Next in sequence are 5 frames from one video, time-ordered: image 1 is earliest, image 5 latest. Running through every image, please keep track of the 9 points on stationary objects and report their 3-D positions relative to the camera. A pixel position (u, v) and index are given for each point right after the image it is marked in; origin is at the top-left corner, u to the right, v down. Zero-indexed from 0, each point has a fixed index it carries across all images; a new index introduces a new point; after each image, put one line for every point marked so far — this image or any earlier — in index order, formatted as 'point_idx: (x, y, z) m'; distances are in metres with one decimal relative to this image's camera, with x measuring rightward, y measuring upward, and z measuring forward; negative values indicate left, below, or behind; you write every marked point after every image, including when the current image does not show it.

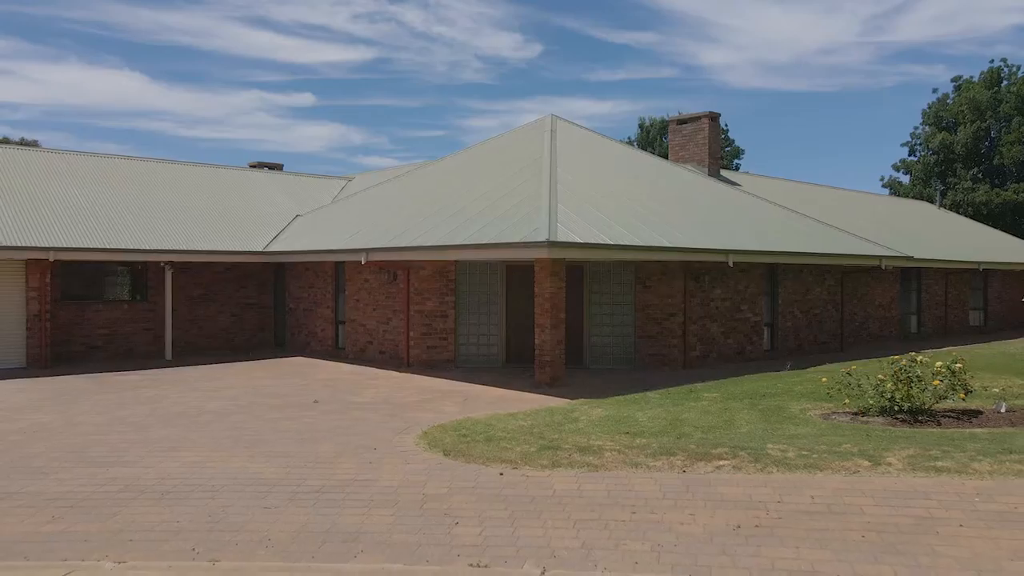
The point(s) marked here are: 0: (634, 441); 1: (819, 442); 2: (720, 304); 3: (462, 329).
0: (+1.4, -1.8, +9.4) m
1: (+3.4, -1.7, +8.8) m
2: (+4.5, -0.3, +17.3) m
3: (-1.0, -0.8, +16.2) m
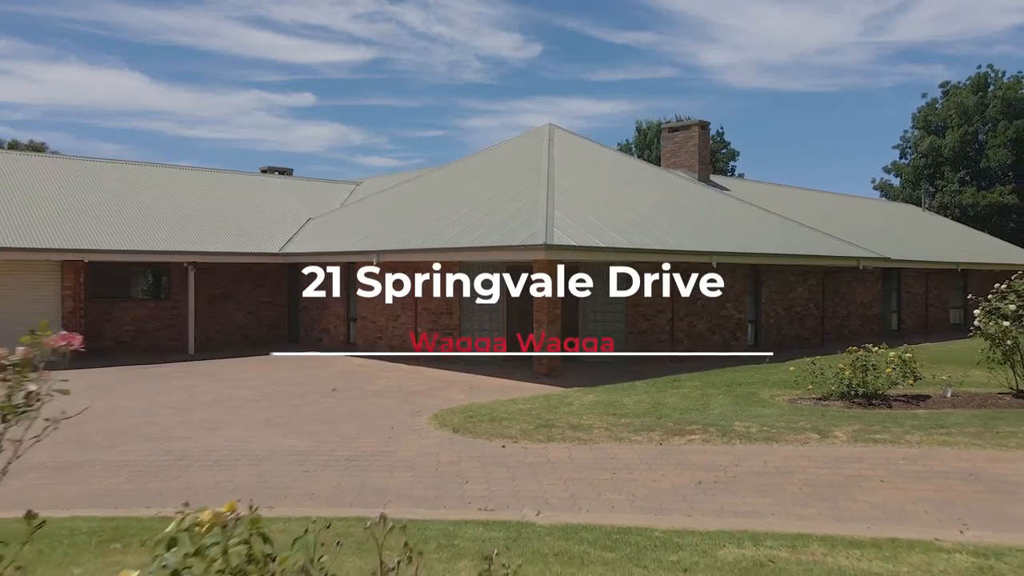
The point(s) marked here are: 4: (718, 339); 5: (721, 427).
0: (+1.4, -1.7, +10.7) m
1: (+3.4, -1.7, +10.1) m
2: (+4.5, -0.3, +18.6) m
3: (-1.0, -0.8, +17.5) m
4: (+4.9, -1.2, +18.9) m
5: (+2.6, -1.7, +10.0) m
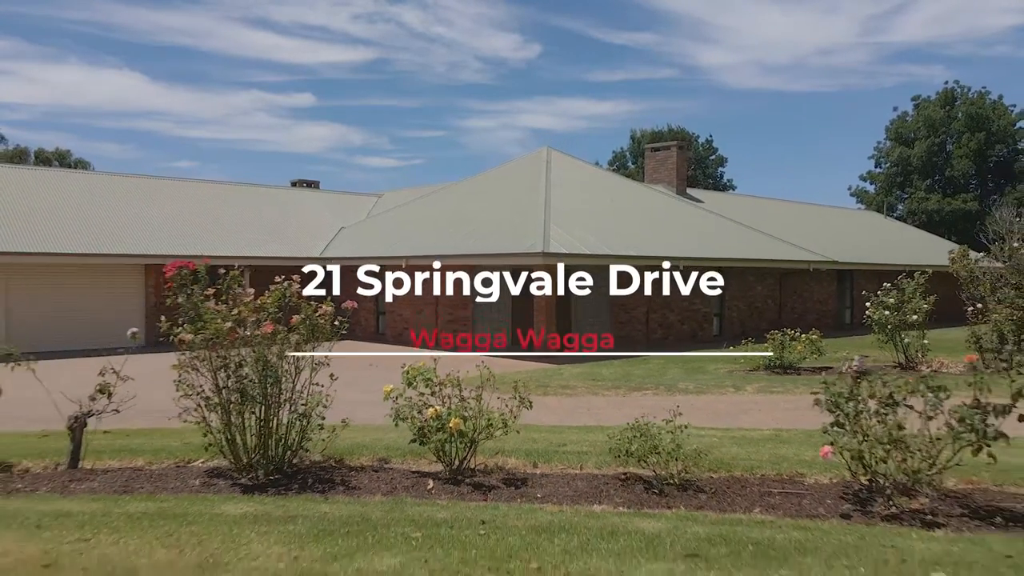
0: (+1.5, -1.7, +14.6) m
1: (+3.5, -1.6, +14.0) m
2: (+4.6, -0.3, +22.5) m
3: (-0.9, -0.8, +21.4) m
4: (+5.0, -1.2, +22.8) m
5: (+2.7, -1.7, +13.8) m
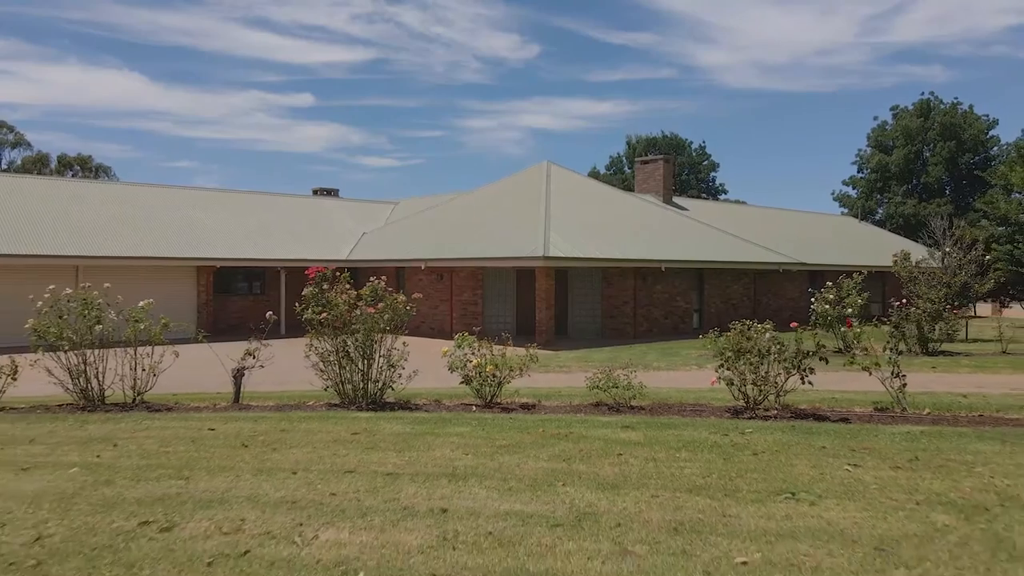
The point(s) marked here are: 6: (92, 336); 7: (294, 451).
0: (+1.7, -1.7, +17.8) m
1: (+3.6, -1.6, +17.3) m
2: (+4.8, -0.2, +25.8) m
3: (-0.8, -0.7, +24.6) m
4: (+5.1, -1.1, +26.1) m
5: (+2.8, -1.6, +17.1) m
6: (-4.9, -0.6, +9.4) m
7: (-1.6, -1.2, +5.9) m
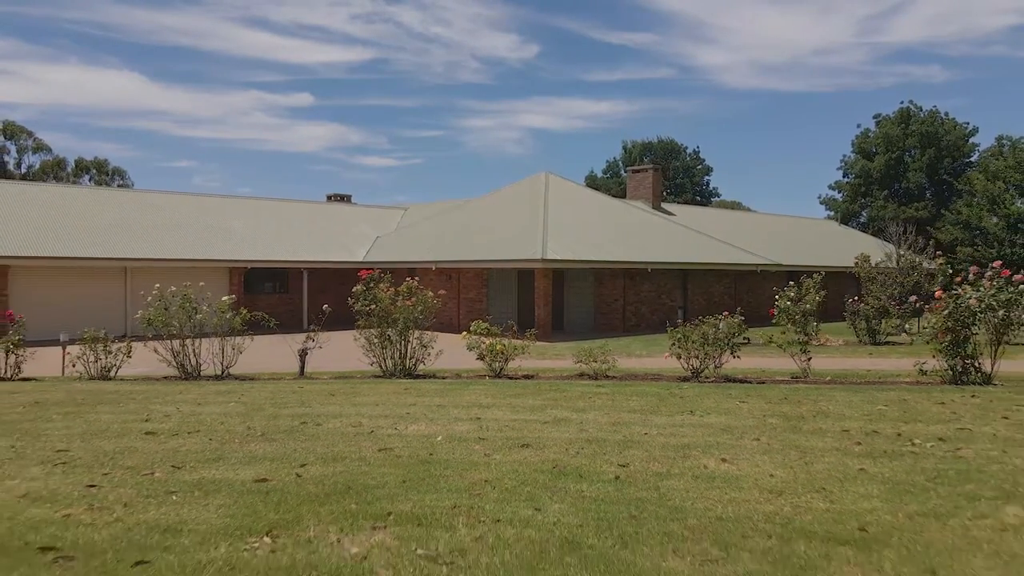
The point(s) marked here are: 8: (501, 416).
0: (+1.7, -1.6, +20.6) m
1: (+3.7, -1.6, +20.0) m
2: (+4.8, -0.2, +28.5) m
3: (-0.7, -0.7, +27.4) m
4: (+5.1, -1.1, +28.8) m
5: (+2.9, -1.6, +19.8) m
6: (-4.8, -0.5, +12.1) m
7: (-1.5, -1.2, +8.6) m
8: (-0.1, -1.1, +7.0) m
